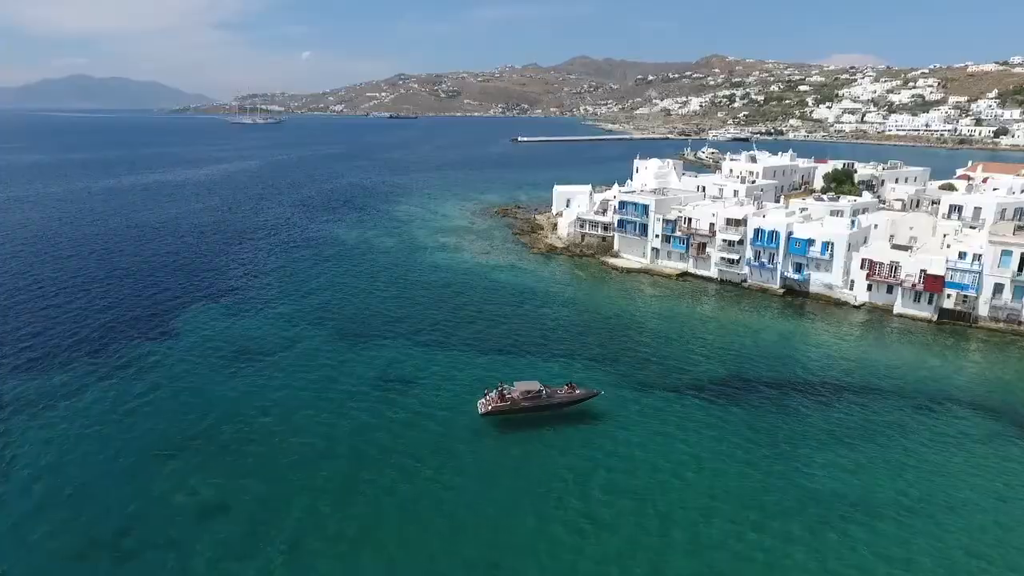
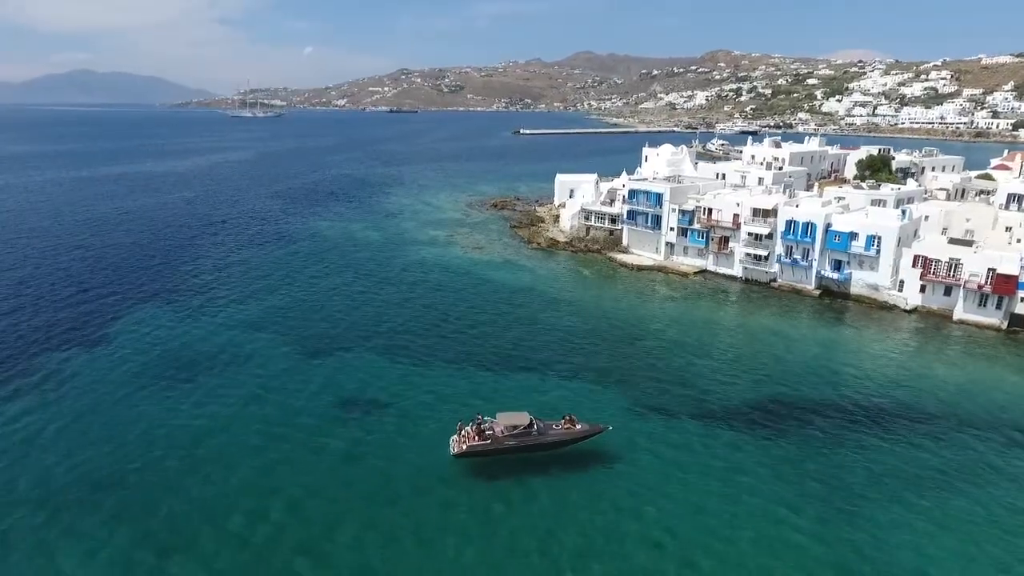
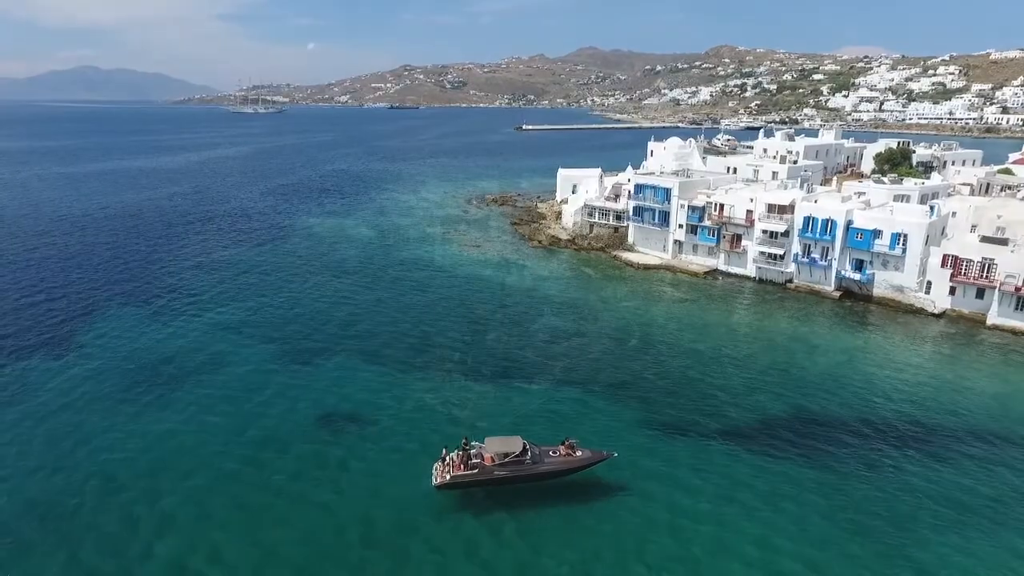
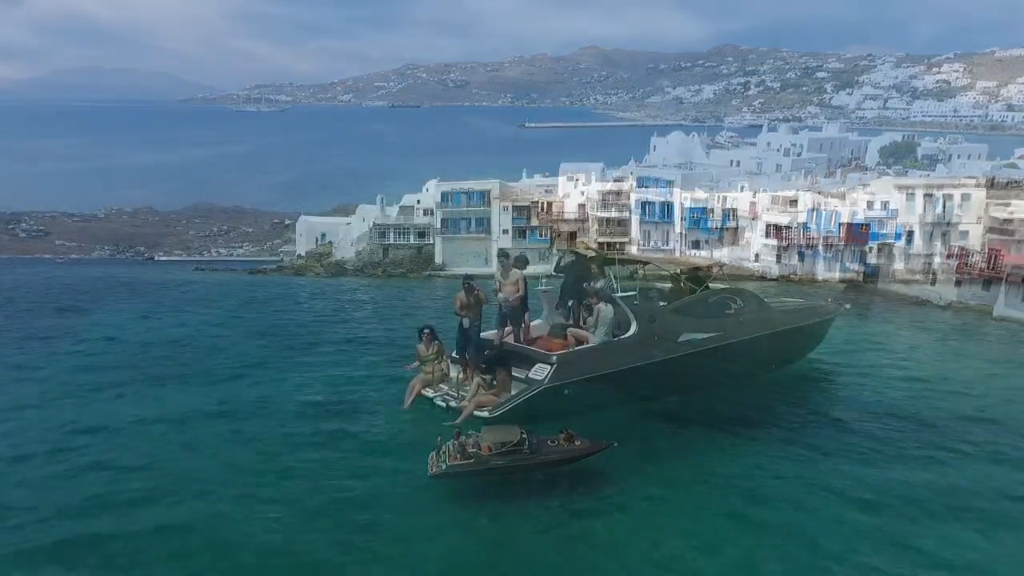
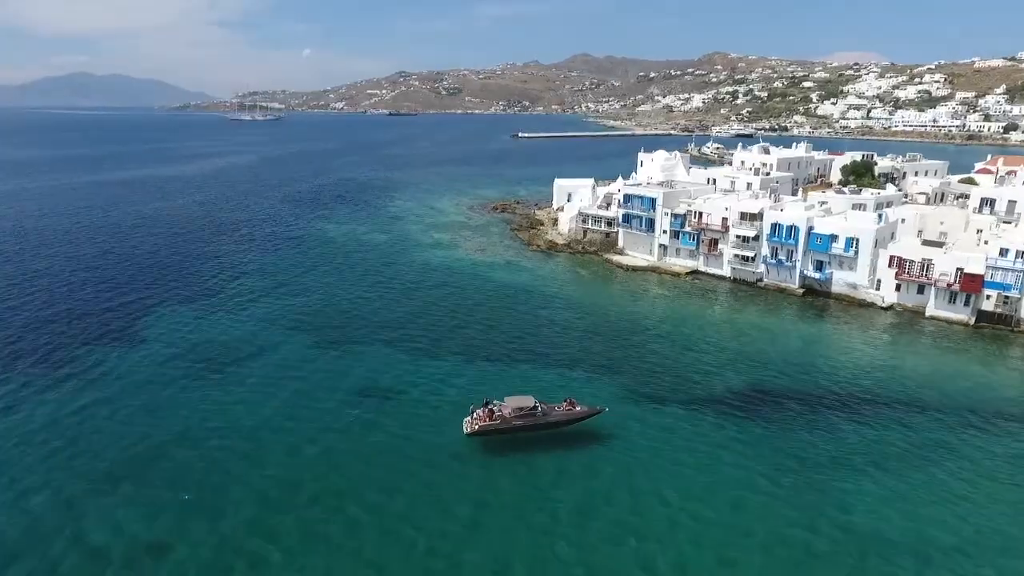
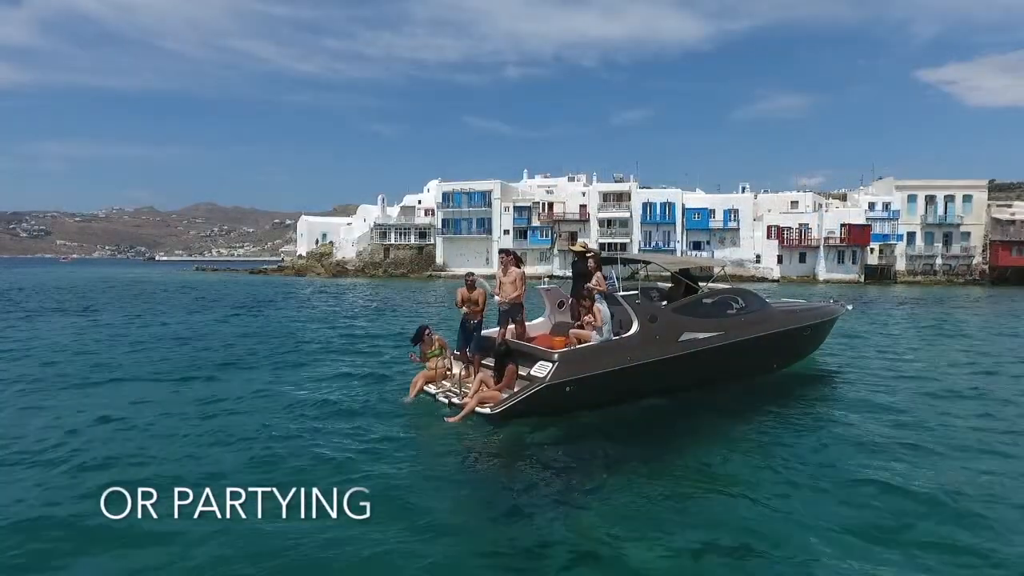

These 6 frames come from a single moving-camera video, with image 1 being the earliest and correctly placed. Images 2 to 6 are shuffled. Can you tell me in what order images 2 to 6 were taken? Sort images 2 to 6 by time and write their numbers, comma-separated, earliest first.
5, 2, 3, 4, 6
